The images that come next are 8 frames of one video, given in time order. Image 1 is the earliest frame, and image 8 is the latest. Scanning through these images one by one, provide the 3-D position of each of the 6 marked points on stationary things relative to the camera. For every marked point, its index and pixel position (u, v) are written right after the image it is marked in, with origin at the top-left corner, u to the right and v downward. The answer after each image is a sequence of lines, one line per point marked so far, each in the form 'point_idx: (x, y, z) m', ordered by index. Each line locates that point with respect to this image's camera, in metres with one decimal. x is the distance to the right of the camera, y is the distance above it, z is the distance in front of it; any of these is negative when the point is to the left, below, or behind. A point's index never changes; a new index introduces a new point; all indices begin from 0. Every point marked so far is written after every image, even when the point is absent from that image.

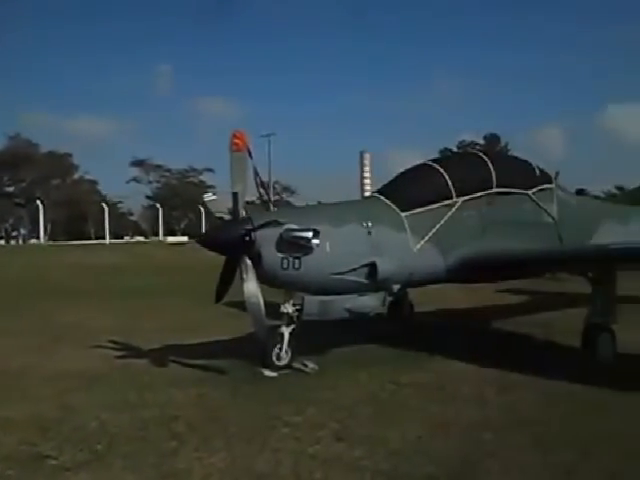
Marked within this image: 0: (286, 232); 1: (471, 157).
0: (-0.4, +0.1, +6.6) m
1: (+2.0, +1.1, +8.1) m
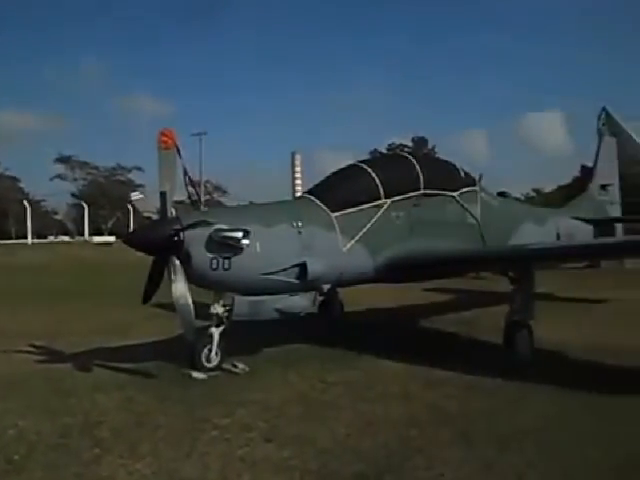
0: (-1.1, +0.1, +6.6) m
1: (+1.1, +1.1, +8.2) m
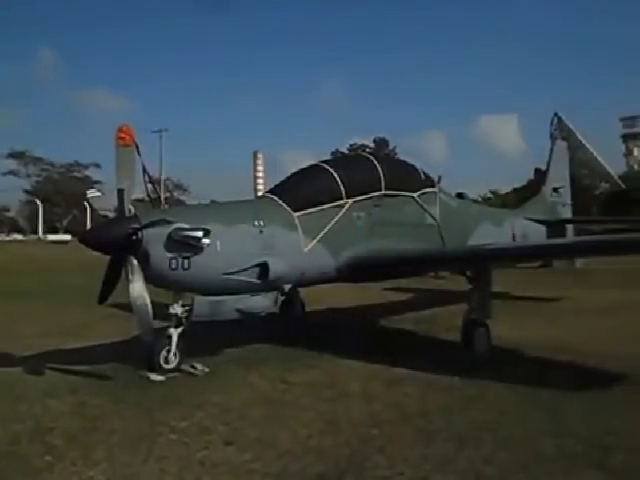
0: (-1.5, +0.1, +6.4) m
1: (+0.5, +1.1, +8.3) m
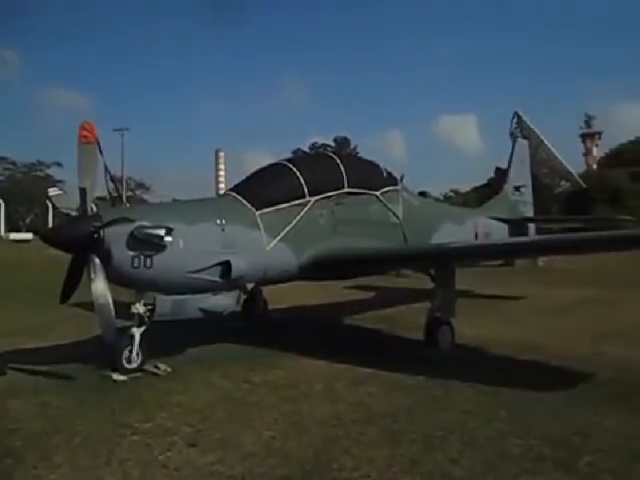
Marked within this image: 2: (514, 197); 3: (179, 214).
0: (-1.9, +0.1, +6.3) m
1: (+0.1, +1.1, +8.3) m
2: (+4.5, +1.0, +14.1) m
3: (-1.5, +0.3, +6.8) m
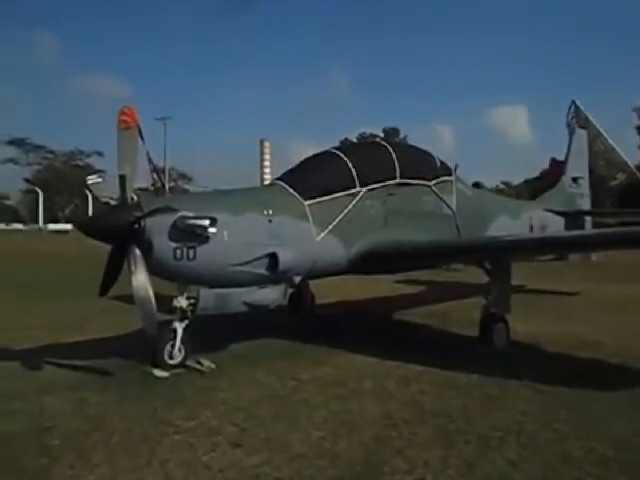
0: (-1.4, +0.2, +6.1) m
1: (+0.7, +1.2, +7.9) m
2: (+5.5, +1.1, +13.4) m
3: (-1.0, +0.4, +6.5) m
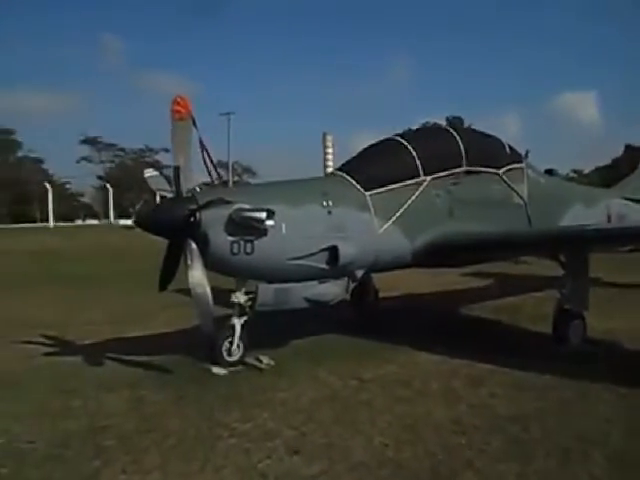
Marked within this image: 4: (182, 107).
0: (-0.8, +0.3, +5.9) m
1: (+1.4, +1.3, +7.5) m
2: (+6.8, +1.3, +12.5) m
3: (-0.4, +0.5, +6.2) m
4: (-1.5, +1.5, +6.9) m
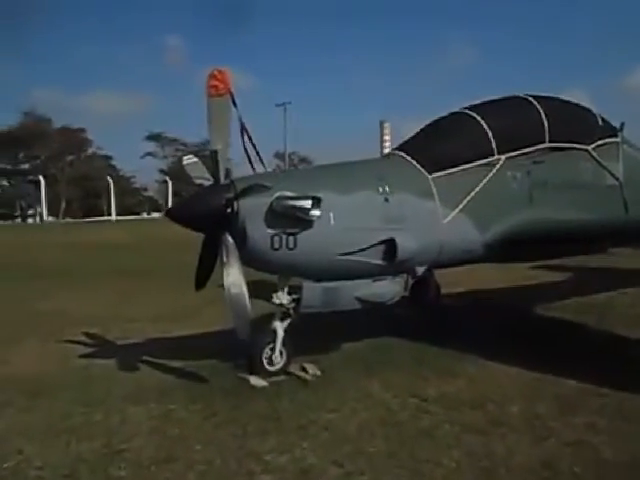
0: (-0.4, +0.3, +5.1) m
1: (+2.0, +1.4, +6.4) m
2: (+7.9, +1.5, +10.9) m
3: (+0.1, +0.5, +5.4) m
4: (-1.0, +1.5, +6.1) m
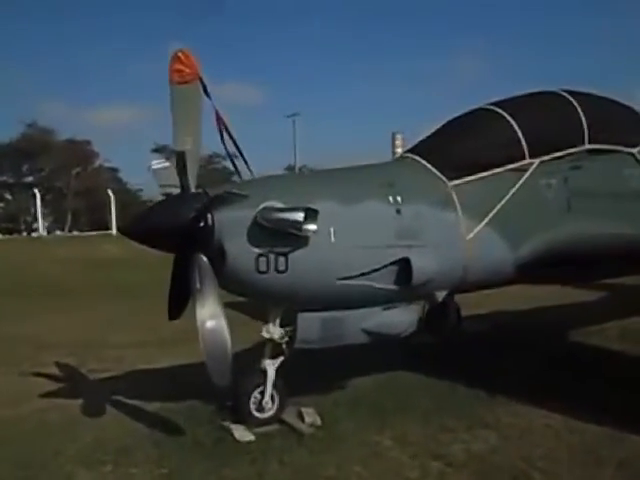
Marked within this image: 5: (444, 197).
0: (-0.4, +0.2, +4.2) m
1: (+2.0, +1.3, +5.4) m
2: (+8.0, +1.3, +9.8) m
3: (+0.1, +0.4, +4.5) m
4: (-1.0, +1.4, +5.2) m
5: (+1.0, +0.3, +4.8) m
